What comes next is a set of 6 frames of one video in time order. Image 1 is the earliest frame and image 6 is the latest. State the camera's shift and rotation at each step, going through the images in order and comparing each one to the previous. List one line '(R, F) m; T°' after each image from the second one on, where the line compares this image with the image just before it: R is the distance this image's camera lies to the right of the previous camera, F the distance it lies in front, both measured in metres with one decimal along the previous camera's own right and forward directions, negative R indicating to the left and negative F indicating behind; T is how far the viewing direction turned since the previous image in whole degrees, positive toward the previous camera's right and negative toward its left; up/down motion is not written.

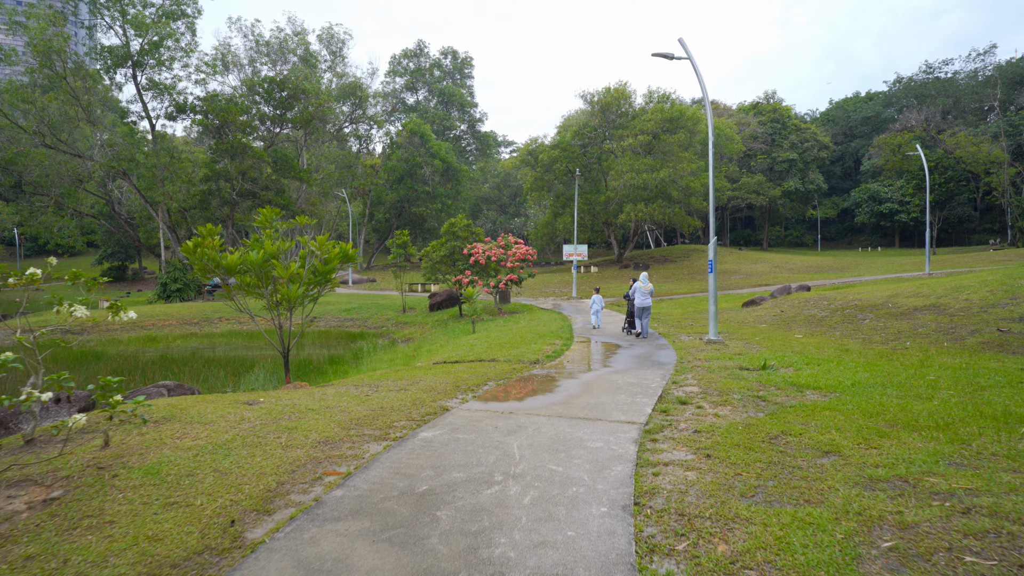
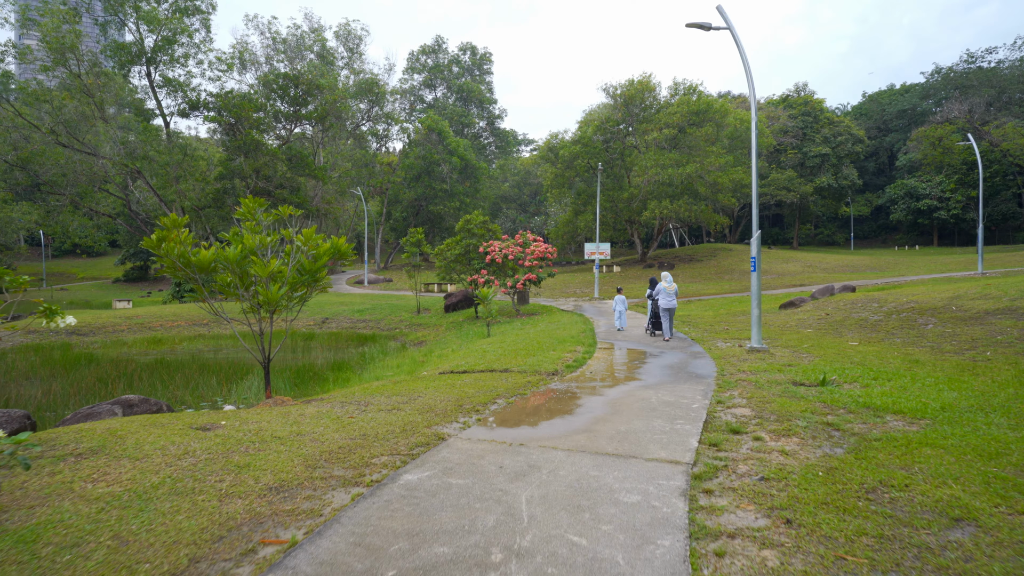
(+0.1, +1.1) m; -2°
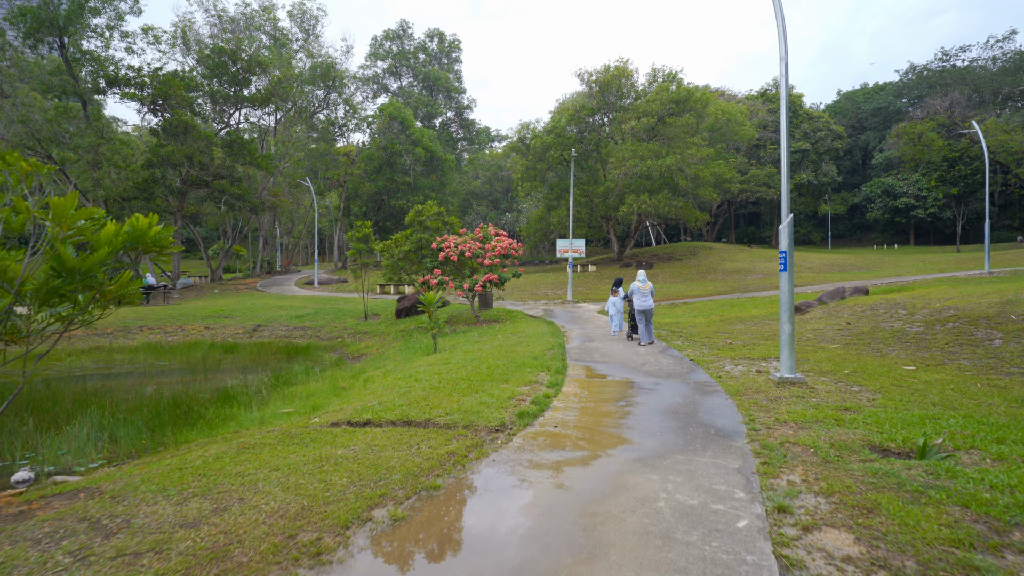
(+0.5, +2.9) m; +3°
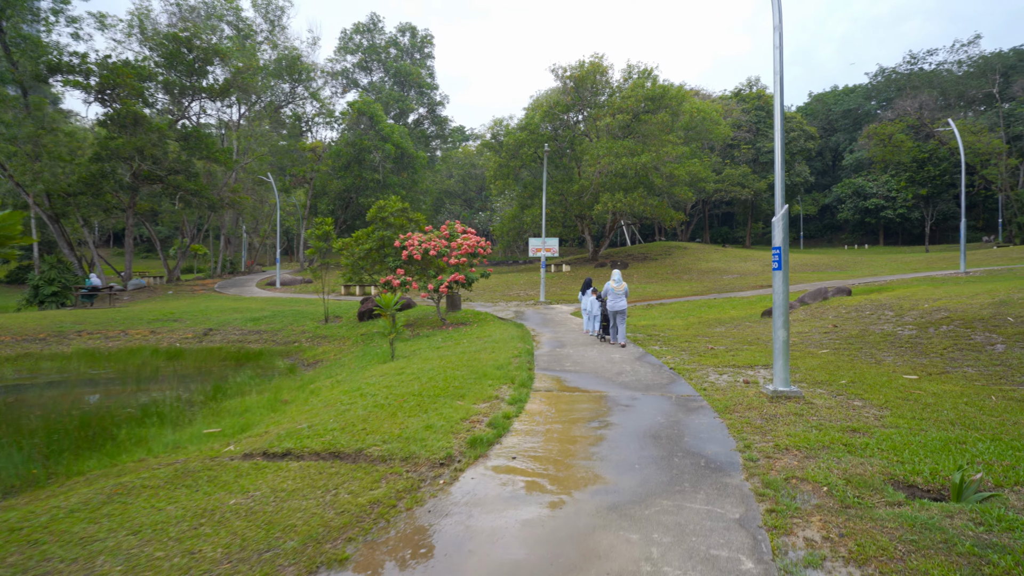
(+0.2, +1.0) m; +2°
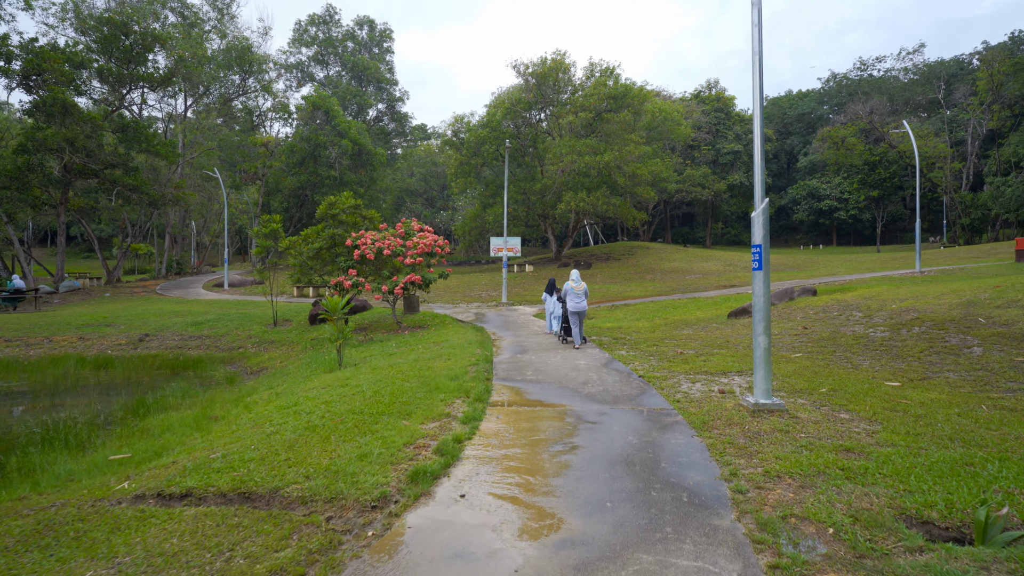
(+0.1, +0.7) m; +4°
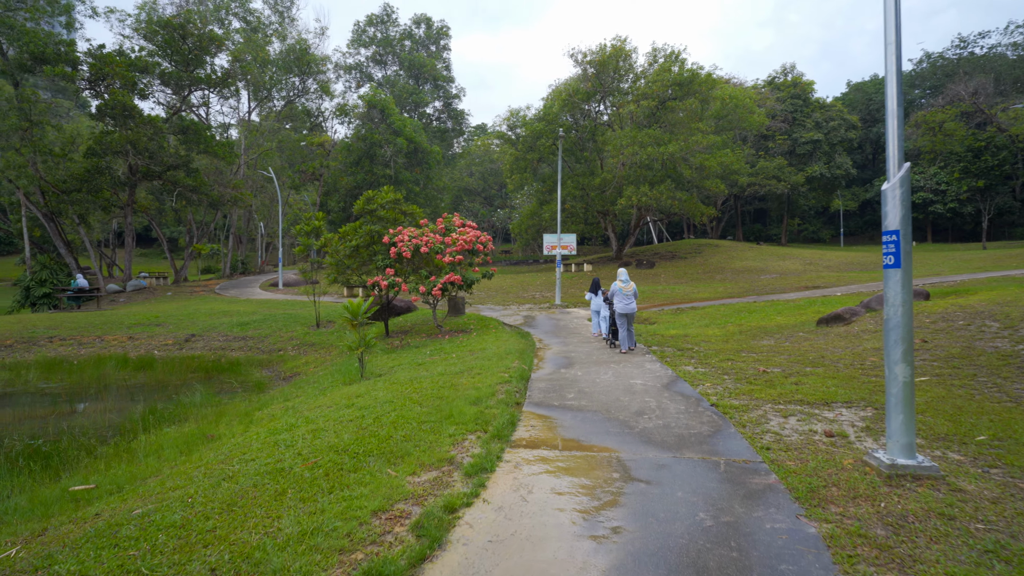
(+0.3, +1.5) m; -6°
